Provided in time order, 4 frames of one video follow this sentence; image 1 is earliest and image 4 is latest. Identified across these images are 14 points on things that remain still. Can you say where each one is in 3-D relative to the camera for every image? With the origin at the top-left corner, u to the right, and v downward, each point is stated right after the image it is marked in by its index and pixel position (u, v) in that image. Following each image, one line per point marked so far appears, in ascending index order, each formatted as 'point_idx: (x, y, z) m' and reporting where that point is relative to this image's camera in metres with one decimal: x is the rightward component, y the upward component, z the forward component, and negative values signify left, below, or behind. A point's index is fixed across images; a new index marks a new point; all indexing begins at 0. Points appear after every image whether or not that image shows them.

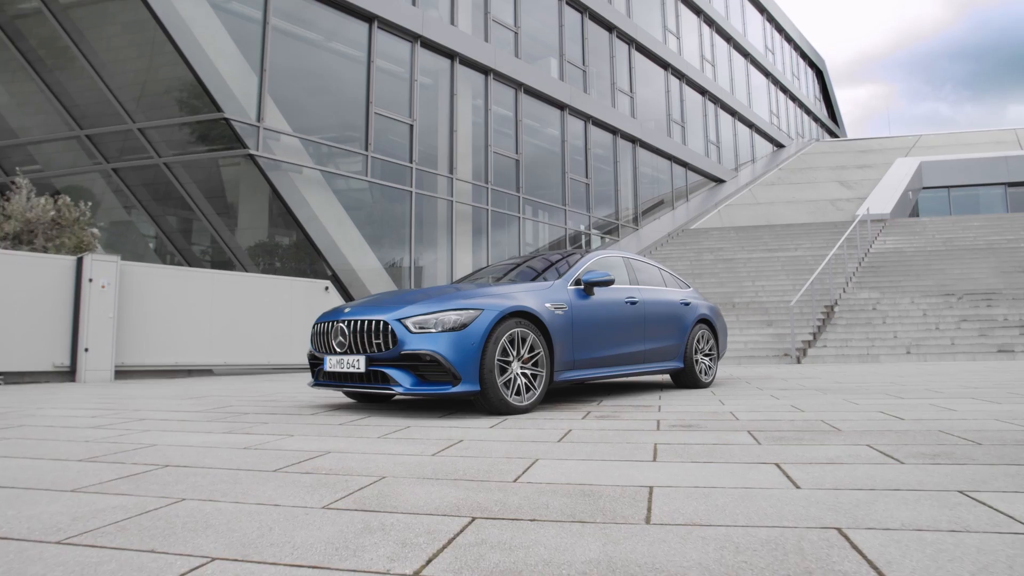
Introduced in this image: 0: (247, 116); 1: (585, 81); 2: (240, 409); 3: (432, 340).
0: (-4.4, +2.8, +11.2) m
1: (+2.1, +6.0, +19.6) m
2: (-2.1, -0.9, +5.1) m
3: (-0.5, -0.3, +4.3) m
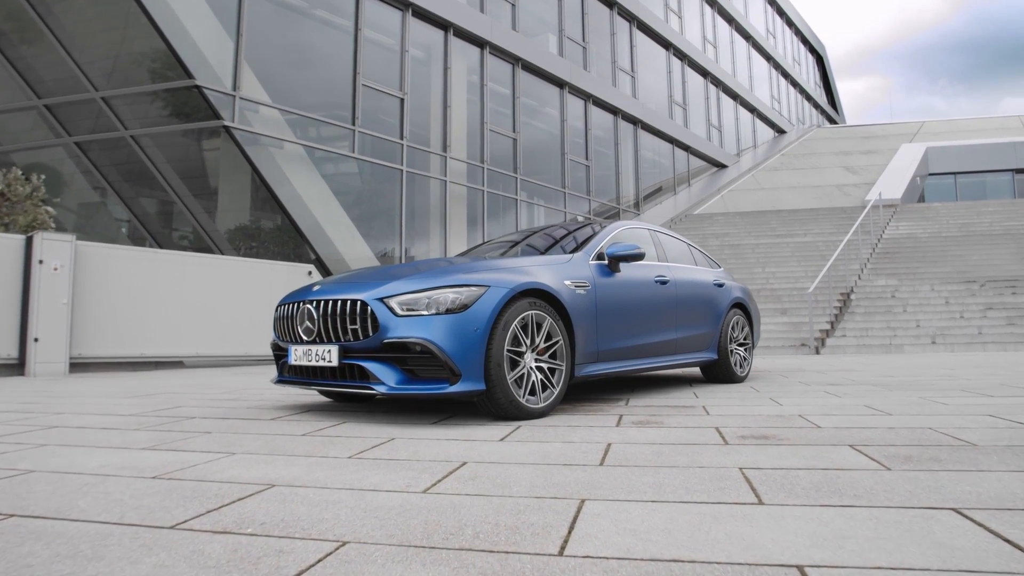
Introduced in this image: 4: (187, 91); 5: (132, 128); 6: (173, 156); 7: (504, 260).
0: (-4.4, +3.1, +10.2) m
1: (+2.0, +6.4, +18.6) m
2: (-2.0, -0.8, +4.2) m
3: (-0.4, -0.2, +3.3) m
4: (-4.9, +3.0, +10.1) m
5: (-6.4, +2.7, +11.2) m
6: (-5.5, +2.1, +10.9) m
7: (0.0, +0.2, +3.9) m
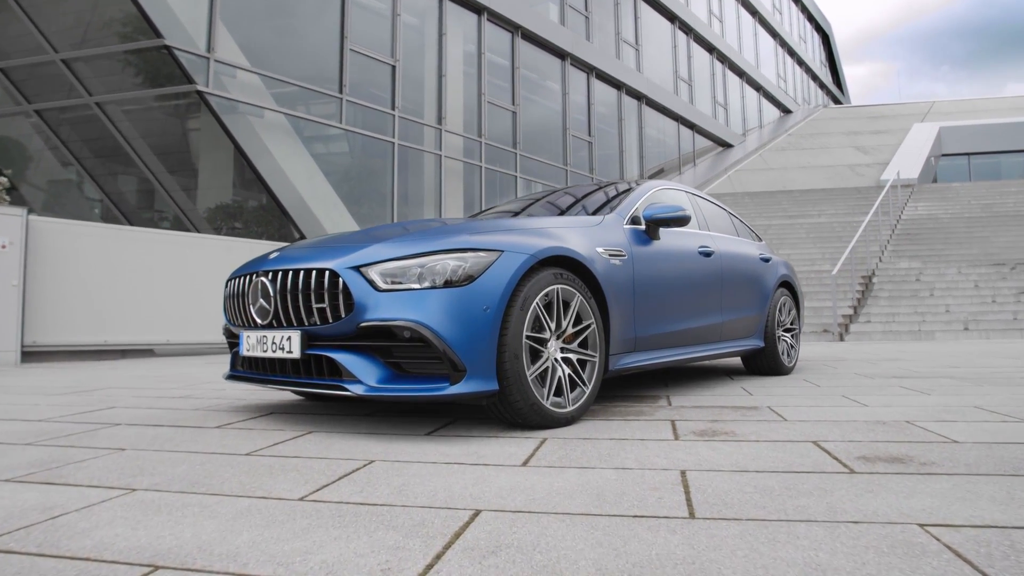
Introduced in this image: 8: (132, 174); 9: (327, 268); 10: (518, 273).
0: (-4.4, +3.4, +9.2) m
1: (+2.0, +6.8, +17.6) m
2: (-2.0, -0.6, +3.3) m
3: (-0.4, -0.1, +2.5) m
4: (-4.8, +3.2, +9.1) m
5: (-6.4, +3.0, +10.2) m
6: (-5.5, +2.4, +10.0) m
7: (0.0, +0.3, +3.0) m
8: (-5.9, +1.8, +10.4) m
9: (-0.7, +0.1, +2.6) m
10: (0.0, +0.1, +2.7) m
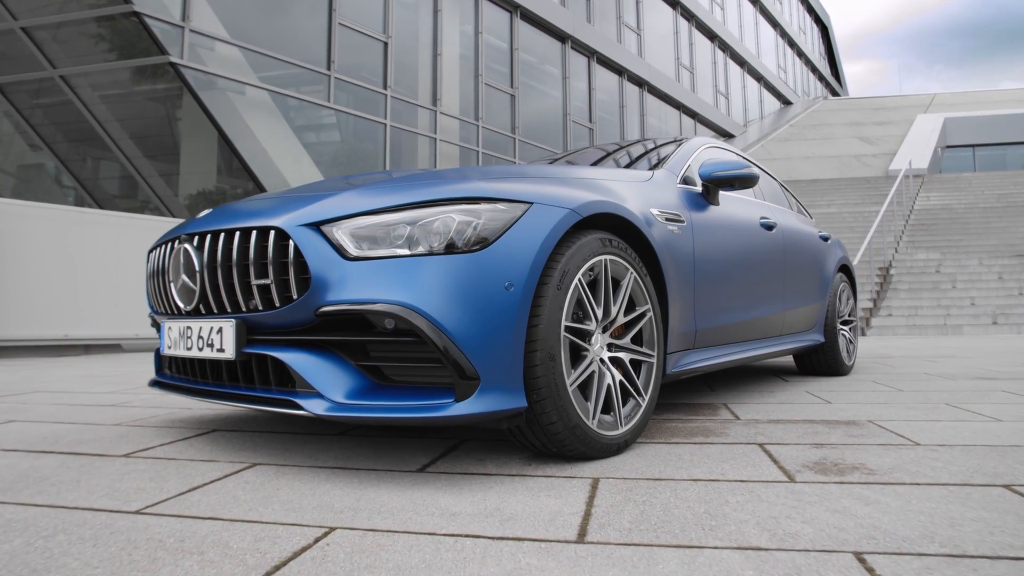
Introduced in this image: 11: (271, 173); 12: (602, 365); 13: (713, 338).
0: (-4.4, +3.5, +8.3) m
1: (+1.9, +7.0, +16.8) m
2: (-1.9, -0.5, +2.5) m
3: (-0.3, 0.0, +1.6) m
4: (-4.8, +3.4, +8.2) m
5: (-6.4, +3.1, +9.3) m
6: (-5.5, +2.5, +9.1) m
7: (+0.1, +0.4, +2.2) m
8: (-5.9, +1.9, +9.5) m
9: (-0.6, +0.2, +1.8) m
10: (+0.1, +0.1, +1.8) m
11: (-3.4, +1.6, +9.2) m
12: (+0.3, -0.2, +2.0) m
13: (+0.8, -0.2, +2.8) m
